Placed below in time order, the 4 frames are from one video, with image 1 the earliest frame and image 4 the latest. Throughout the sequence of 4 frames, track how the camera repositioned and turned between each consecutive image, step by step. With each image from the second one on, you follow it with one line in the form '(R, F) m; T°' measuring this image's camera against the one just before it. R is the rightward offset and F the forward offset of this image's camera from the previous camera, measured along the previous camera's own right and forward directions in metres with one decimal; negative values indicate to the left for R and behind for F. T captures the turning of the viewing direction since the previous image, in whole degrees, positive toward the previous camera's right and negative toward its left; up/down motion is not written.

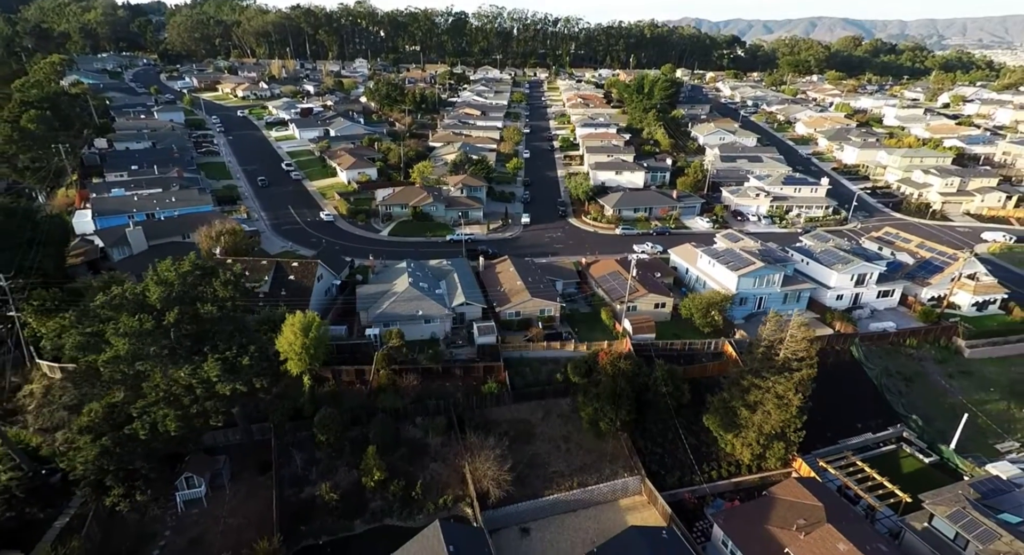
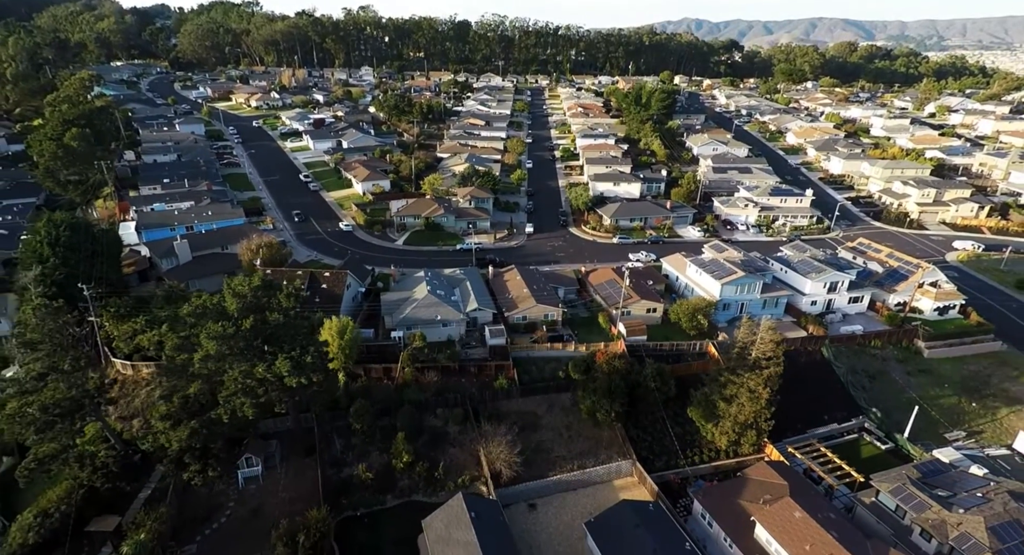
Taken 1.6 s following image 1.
(-0.4, -3.5) m; 0°
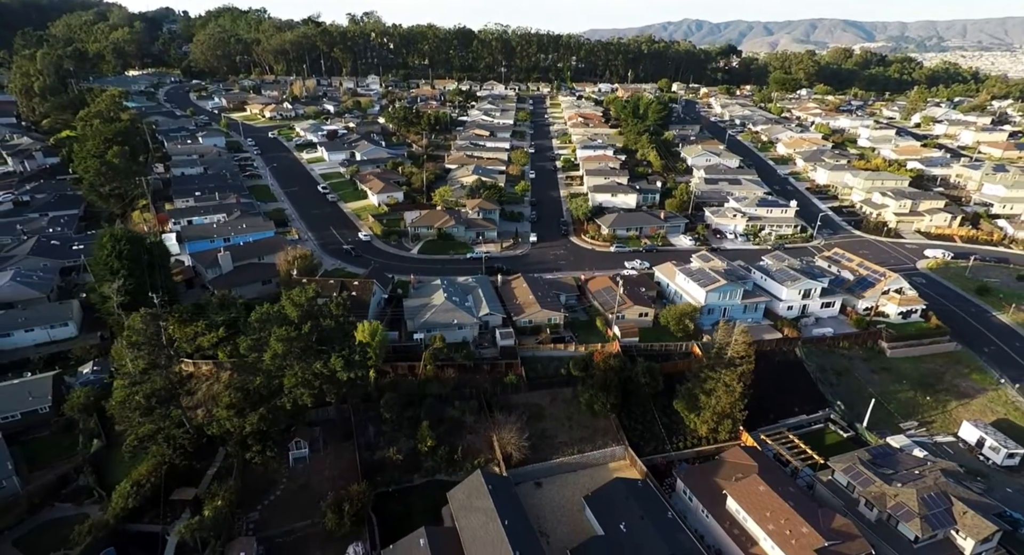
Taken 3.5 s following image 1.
(-0.4, -4.0) m; 0°
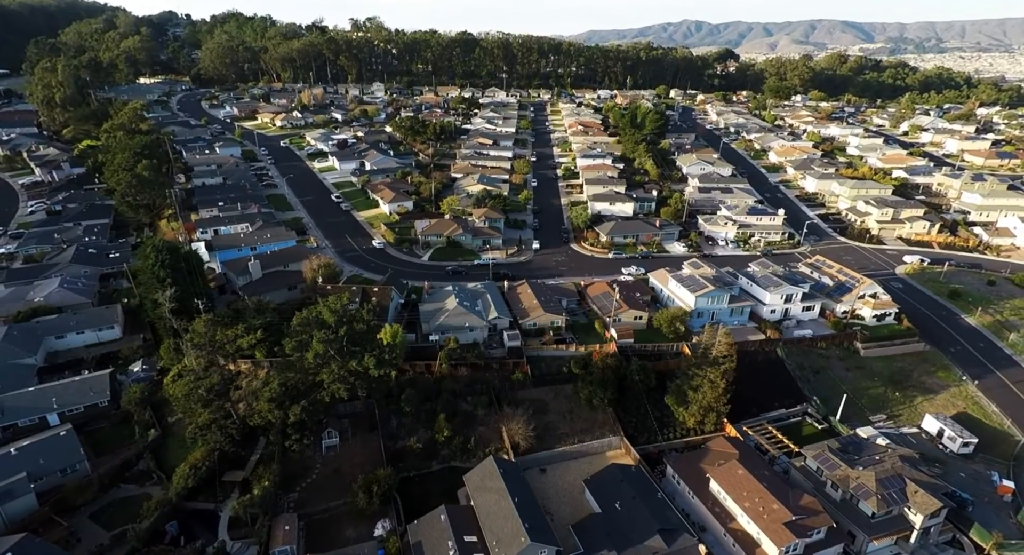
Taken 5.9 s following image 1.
(-0.4, -3.4) m; 0°
